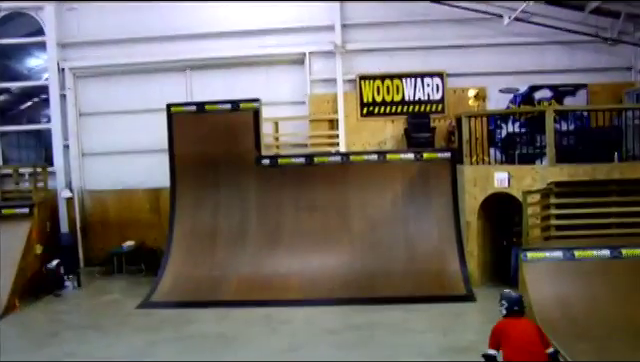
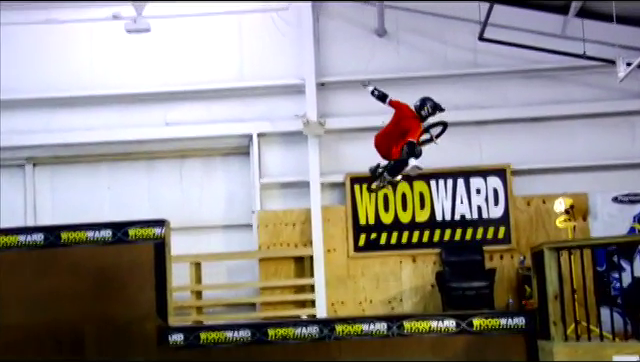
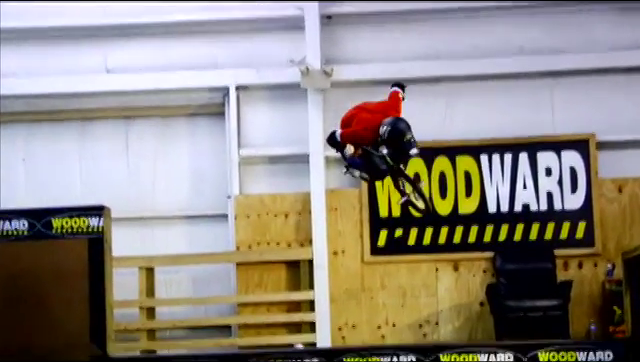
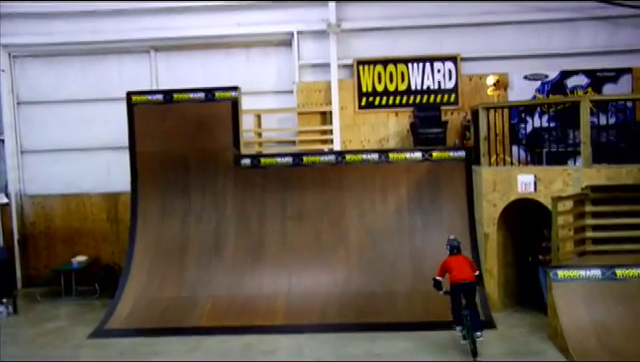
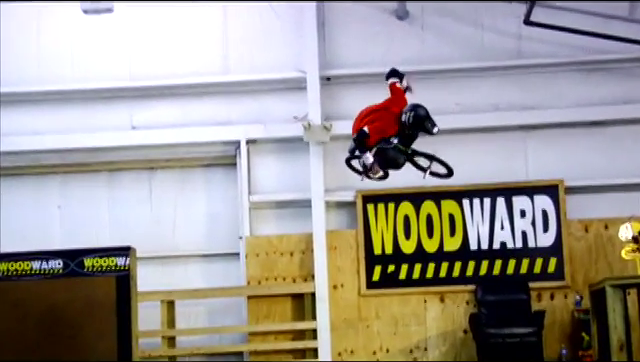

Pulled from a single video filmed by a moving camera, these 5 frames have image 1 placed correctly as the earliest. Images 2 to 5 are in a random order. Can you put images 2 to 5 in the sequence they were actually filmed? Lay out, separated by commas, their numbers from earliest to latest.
4, 2, 5, 3
